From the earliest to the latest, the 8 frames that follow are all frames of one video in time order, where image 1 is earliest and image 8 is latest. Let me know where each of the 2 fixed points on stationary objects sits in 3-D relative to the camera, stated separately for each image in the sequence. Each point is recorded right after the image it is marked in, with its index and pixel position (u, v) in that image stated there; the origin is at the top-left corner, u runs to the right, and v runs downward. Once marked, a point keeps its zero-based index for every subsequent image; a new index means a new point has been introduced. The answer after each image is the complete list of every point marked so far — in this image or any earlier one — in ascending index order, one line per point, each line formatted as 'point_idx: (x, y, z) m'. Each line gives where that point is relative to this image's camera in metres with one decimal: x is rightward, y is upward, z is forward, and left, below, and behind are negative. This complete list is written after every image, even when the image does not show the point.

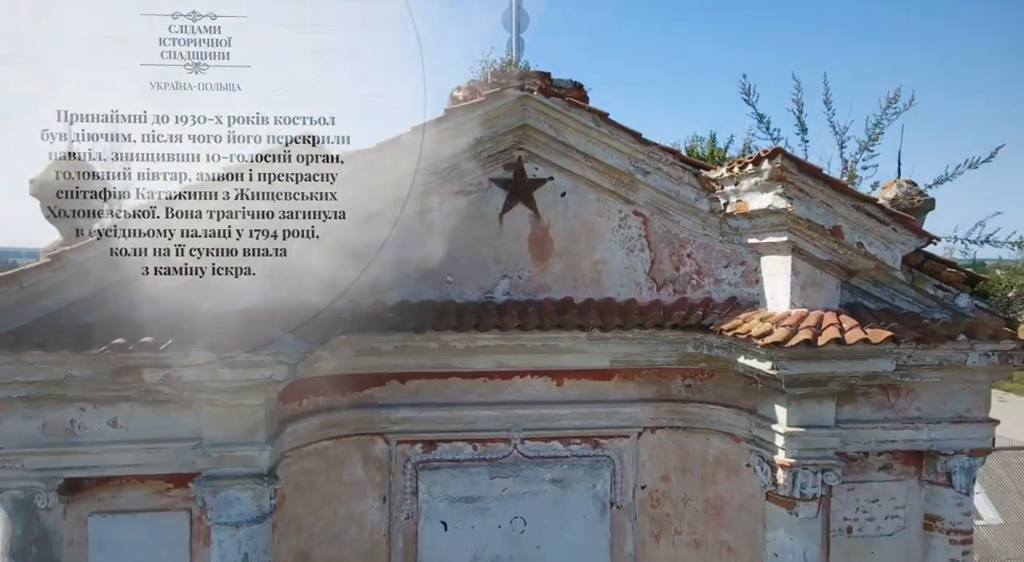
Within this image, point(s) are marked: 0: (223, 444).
0: (-1.3, -0.7, +3.1) m
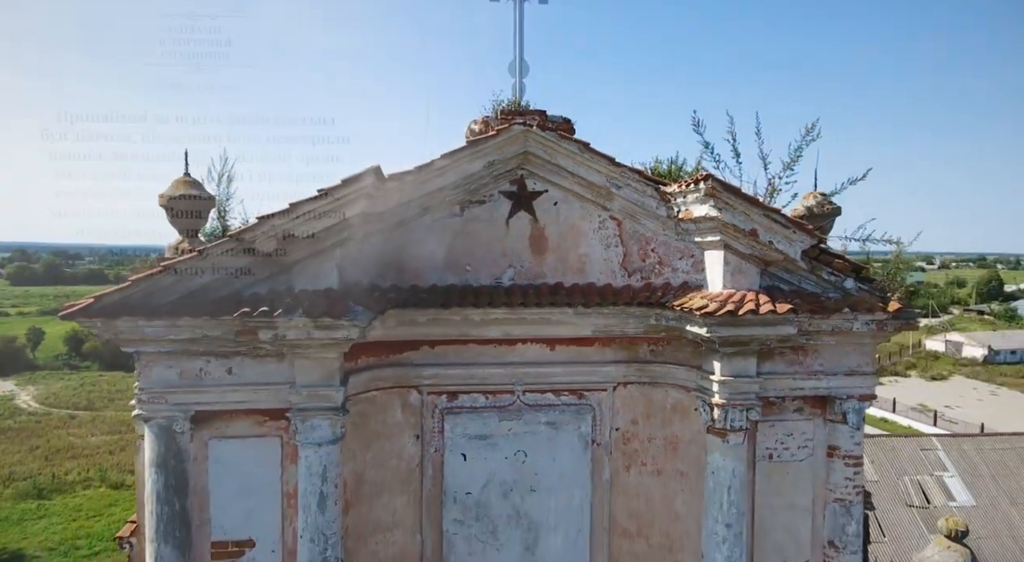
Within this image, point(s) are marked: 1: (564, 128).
0: (-1.2, -0.6, +4.2) m
1: (+0.4, +1.2, +5.3) m
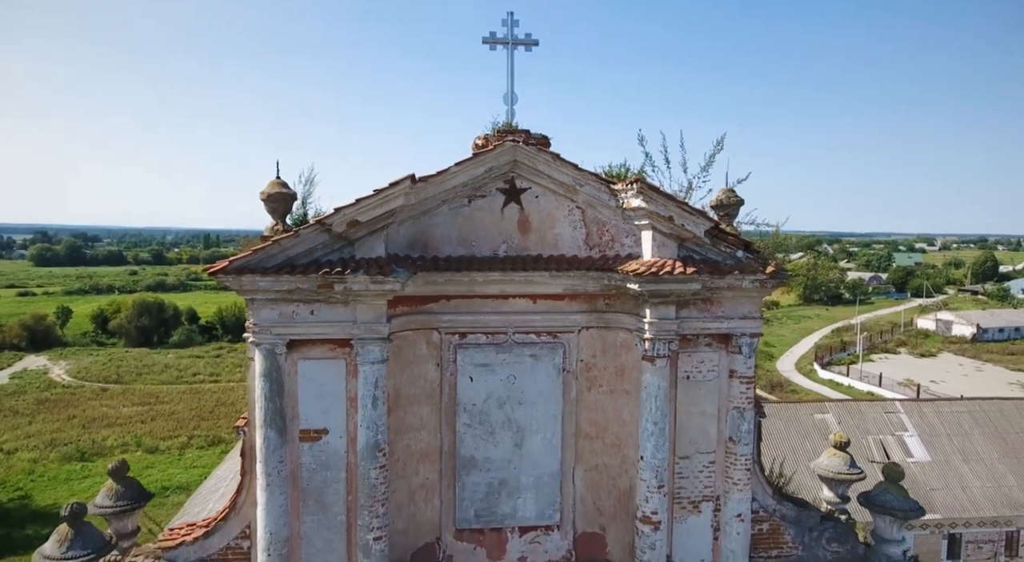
0: (-1.3, -0.4, +6.2) m
1: (+0.3, +1.5, +7.2) m
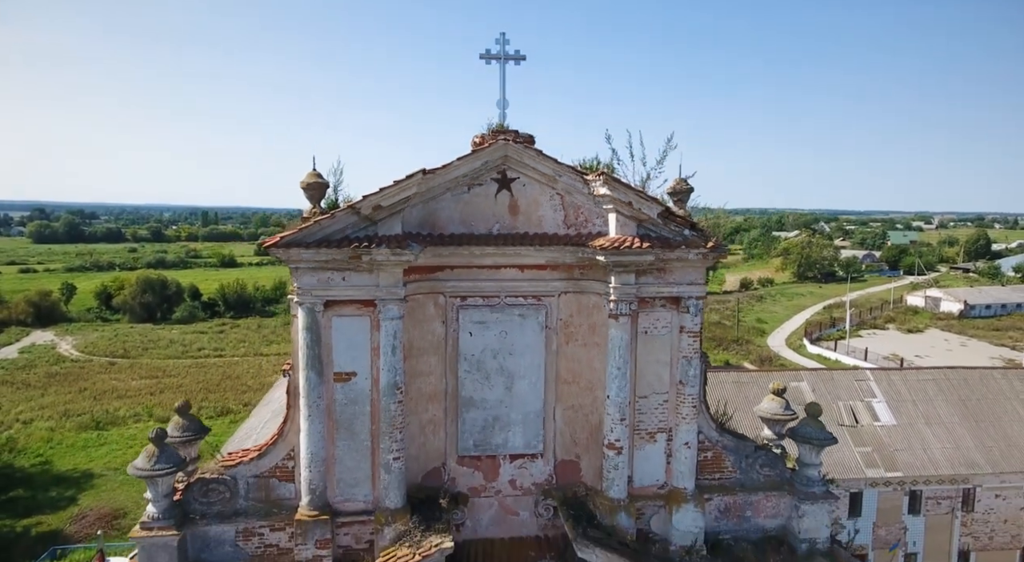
0: (-1.4, -0.1, +7.8) m
1: (+0.2, +1.8, +8.7) m
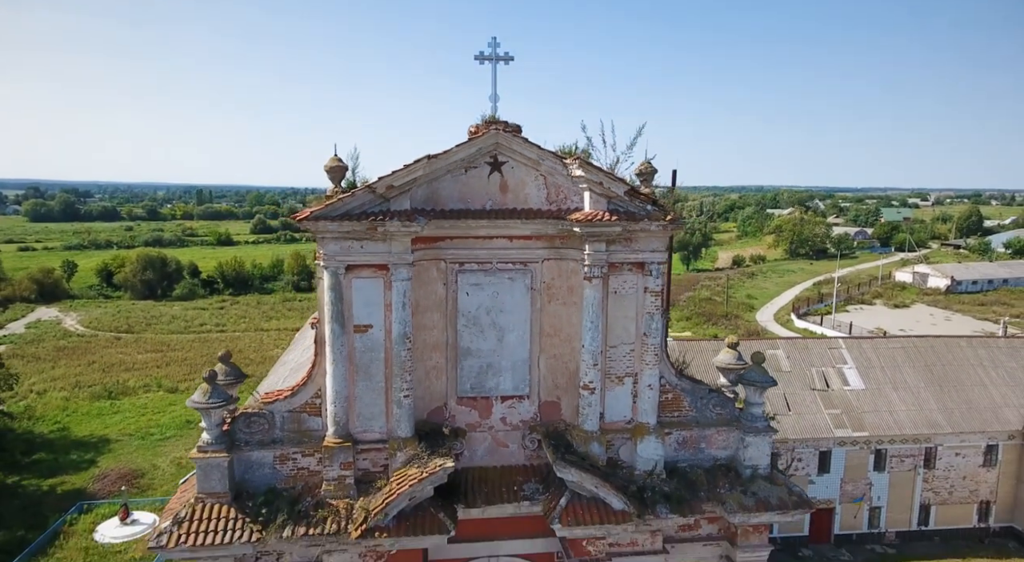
0: (-1.5, +0.4, +9.3) m
1: (+0.1, +2.3, +10.2) m
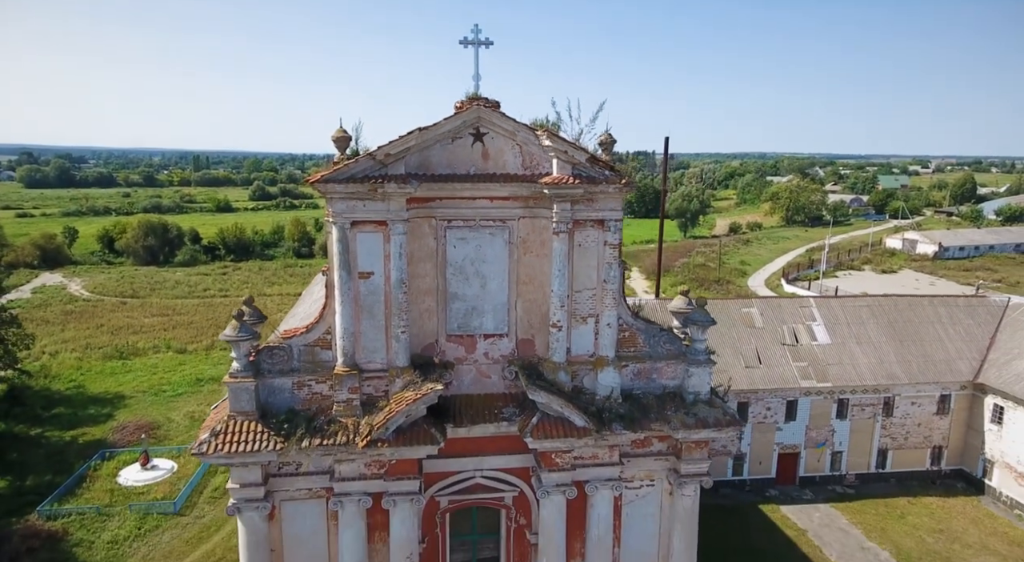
0: (-1.9, +1.1, +11.1) m
1: (-0.3, +3.1, +11.8) m
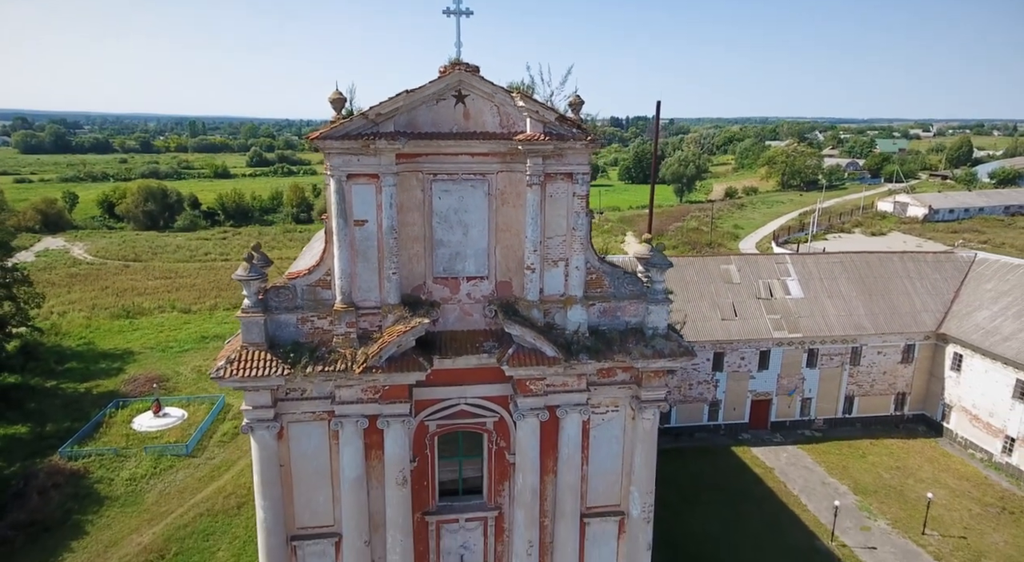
0: (-2.3, +2.1, +12.4) m
1: (-0.7, +4.1, +13.1) m
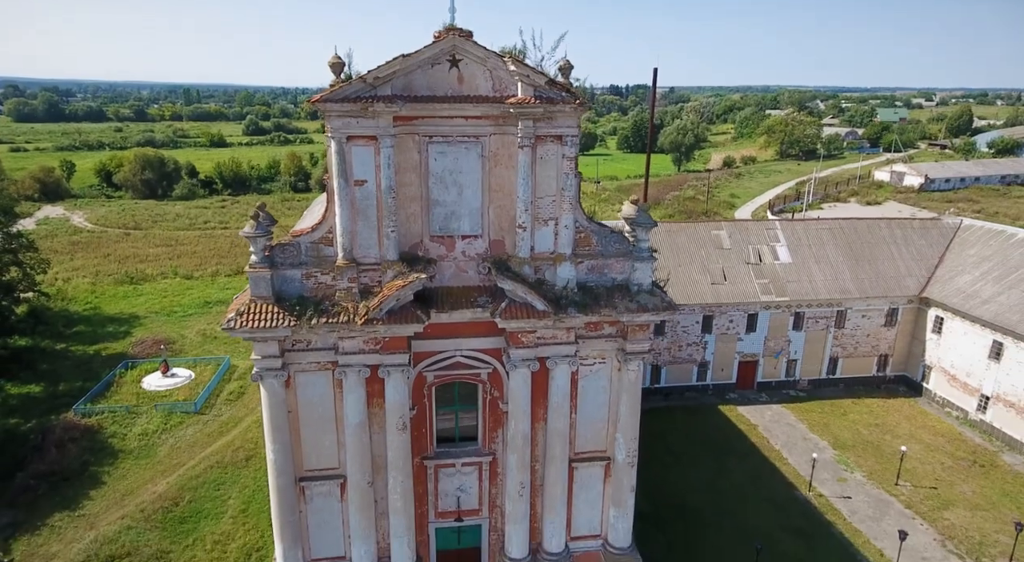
0: (-2.4, +2.9, +13.1) m
1: (-0.8, +4.9, +13.7) m
